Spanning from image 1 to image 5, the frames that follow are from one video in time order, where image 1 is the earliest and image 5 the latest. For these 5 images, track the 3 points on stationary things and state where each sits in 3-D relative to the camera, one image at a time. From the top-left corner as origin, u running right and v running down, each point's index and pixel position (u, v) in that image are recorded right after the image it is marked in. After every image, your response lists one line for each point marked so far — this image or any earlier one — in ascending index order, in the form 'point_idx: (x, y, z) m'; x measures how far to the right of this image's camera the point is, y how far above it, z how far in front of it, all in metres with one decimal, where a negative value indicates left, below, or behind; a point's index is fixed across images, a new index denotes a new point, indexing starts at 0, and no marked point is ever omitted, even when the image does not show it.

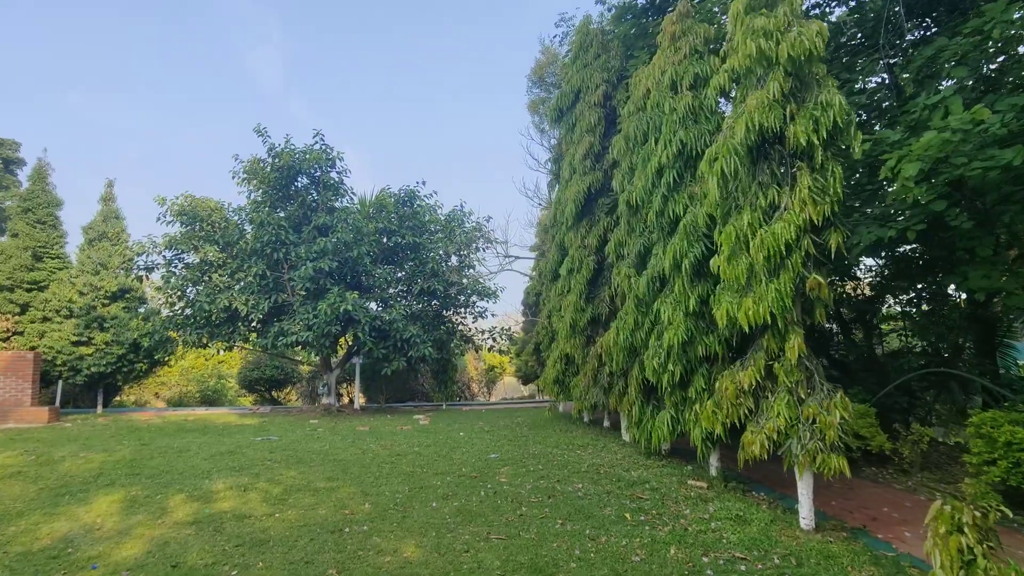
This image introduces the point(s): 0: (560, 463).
0: (+0.5, -1.8, +6.4) m
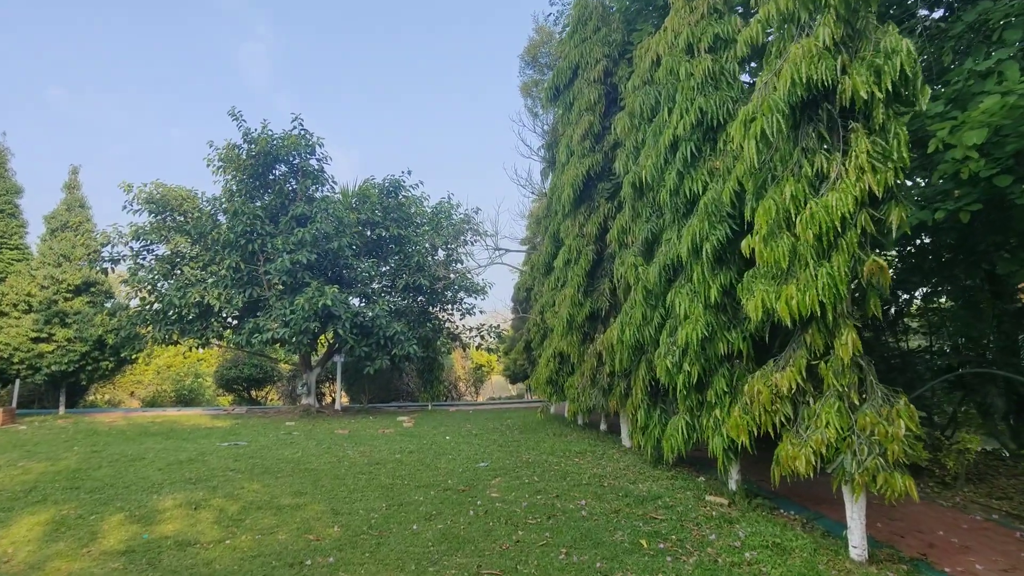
0: (+0.4, -1.8, +5.7) m
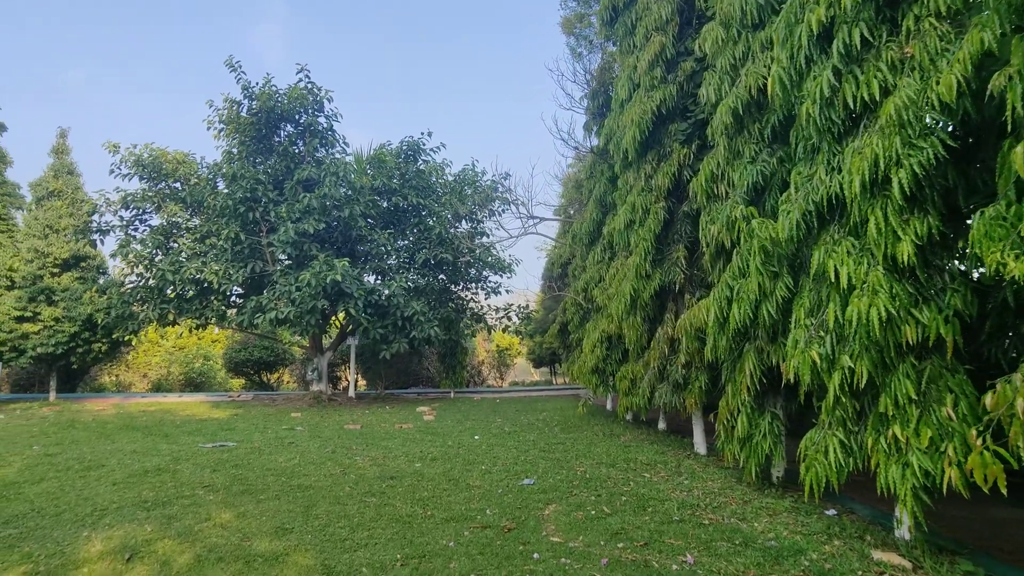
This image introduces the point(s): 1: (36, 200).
0: (+0.9, -1.5, +4.2) m
1: (-9.7, +1.8, +12.3) m
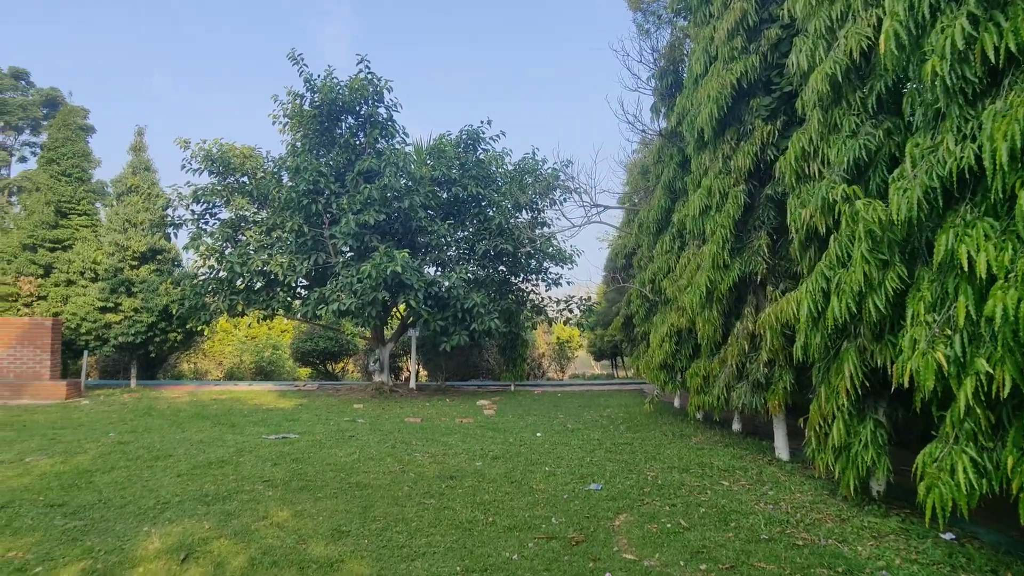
0: (+1.3, -1.4, +3.9) m
1: (-8.4, +2.0, +12.9) m
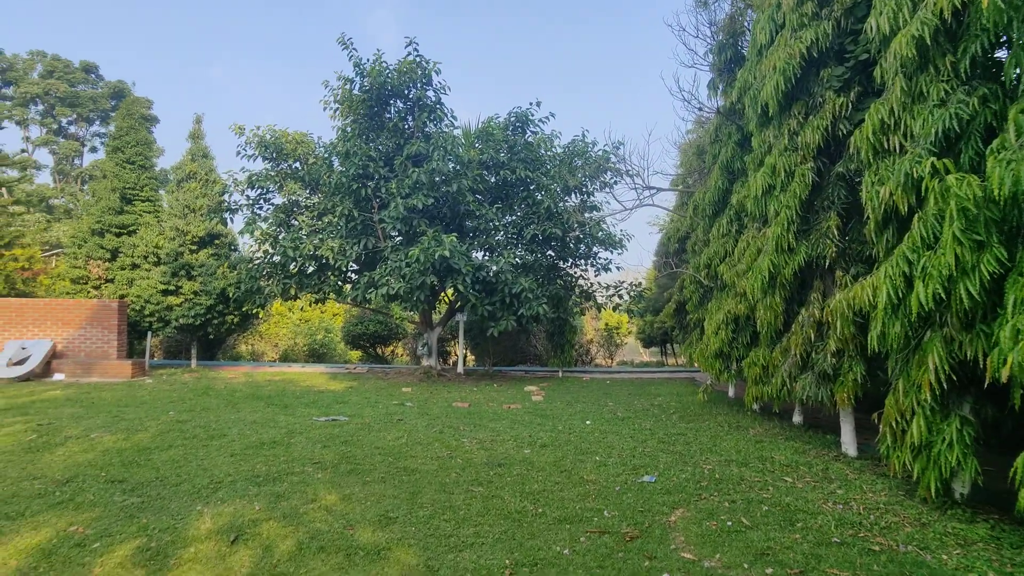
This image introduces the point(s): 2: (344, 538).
0: (+1.6, -1.3, +3.6) m
1: (-7.4, +2.3, +13.3) m
2: (-0.9, -1.3, +3.2) m
